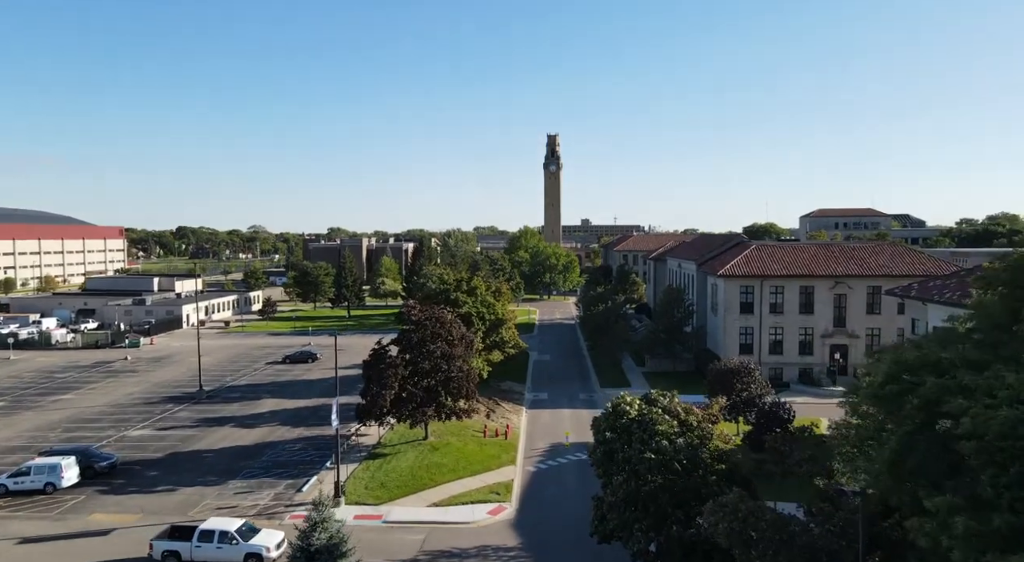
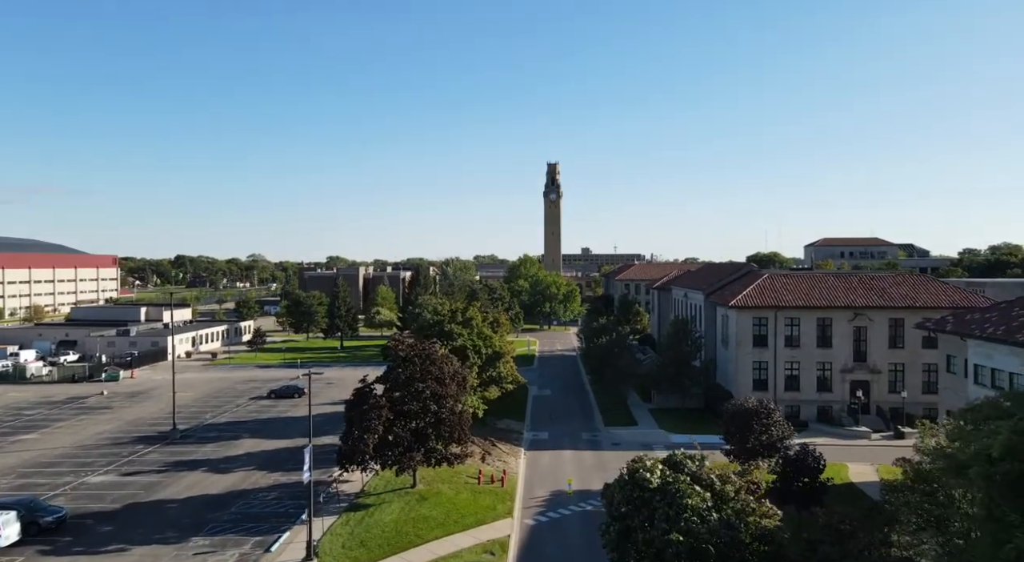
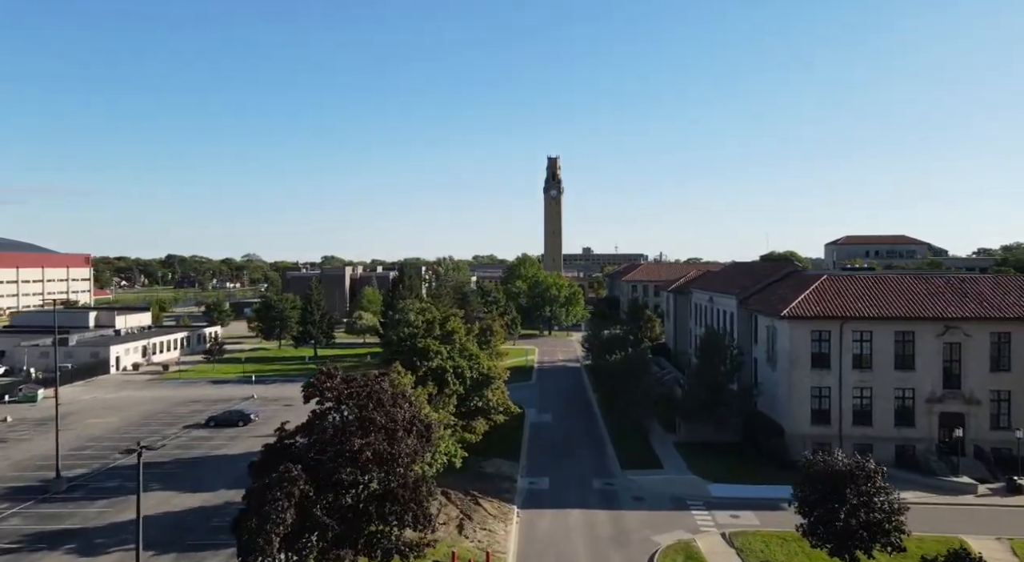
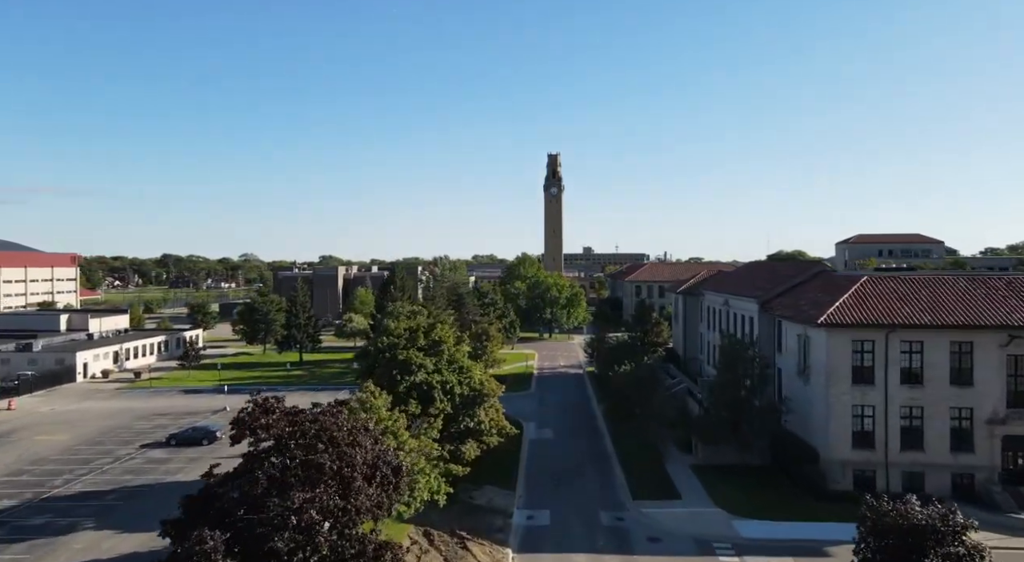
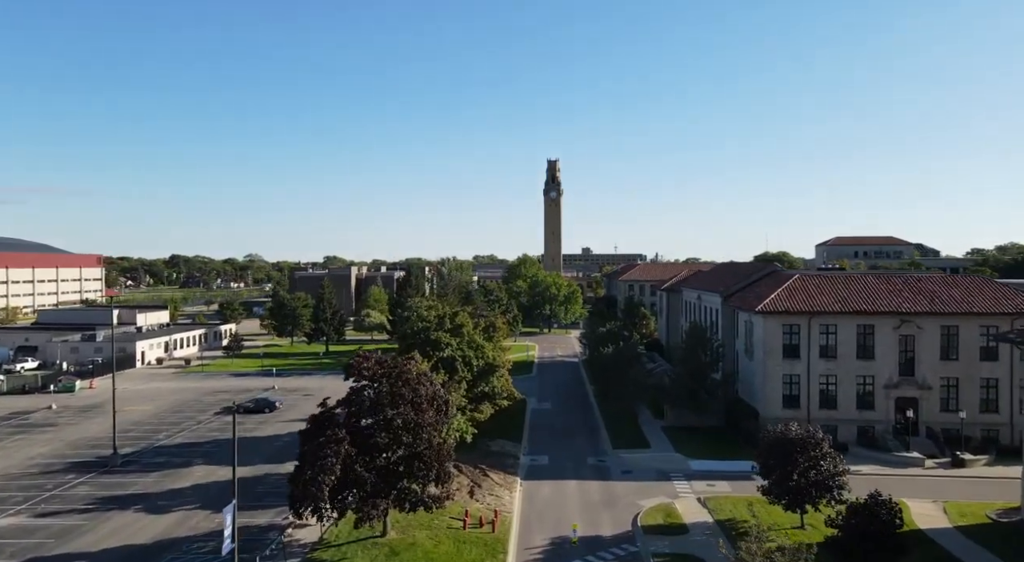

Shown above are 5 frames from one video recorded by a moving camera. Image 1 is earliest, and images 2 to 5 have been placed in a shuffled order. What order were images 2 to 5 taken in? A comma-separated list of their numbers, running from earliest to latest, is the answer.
2, 5, 3, 4
